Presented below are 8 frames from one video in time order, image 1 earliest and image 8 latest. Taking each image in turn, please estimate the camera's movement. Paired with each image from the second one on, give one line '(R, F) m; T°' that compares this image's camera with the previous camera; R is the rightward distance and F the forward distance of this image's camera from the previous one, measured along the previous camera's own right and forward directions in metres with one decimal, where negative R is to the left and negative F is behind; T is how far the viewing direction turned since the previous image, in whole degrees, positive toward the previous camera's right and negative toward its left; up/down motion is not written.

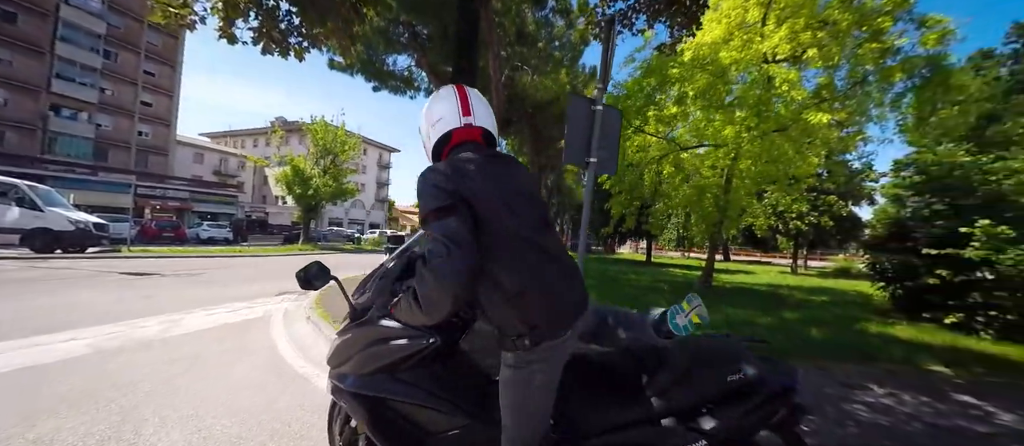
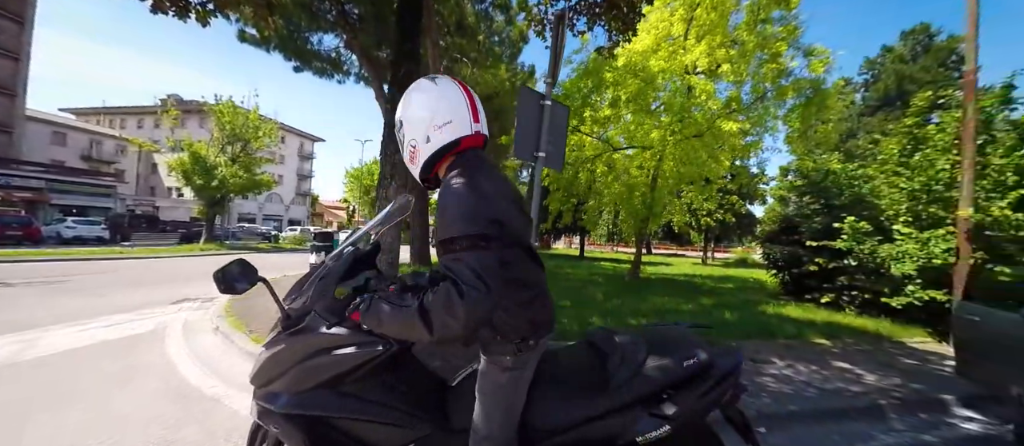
(-0.1, +0.1) m; +11°
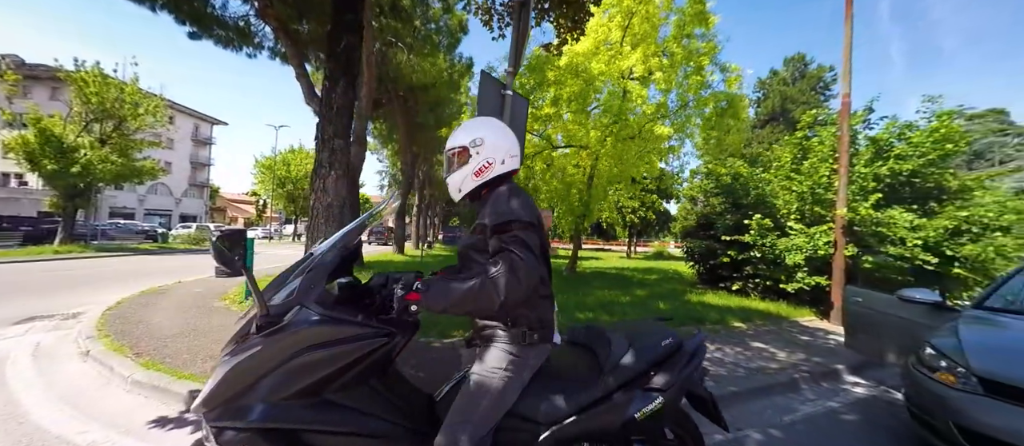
(-0.3, +0.2) m; +11°
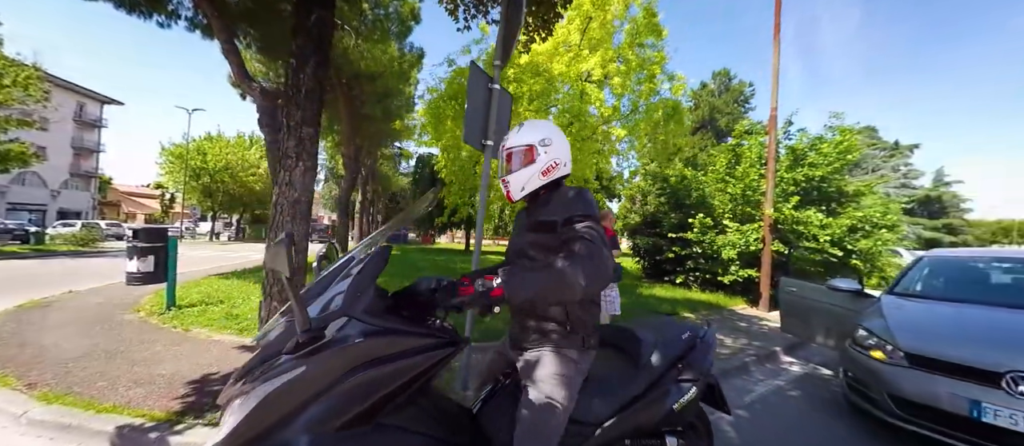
(-0.4, +0.1) m; +9°
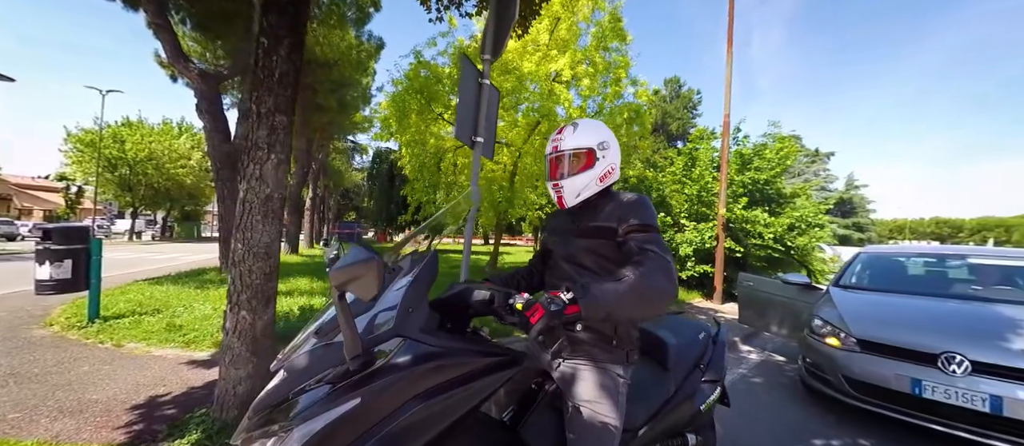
(-0.3, +0.1) m; +7°
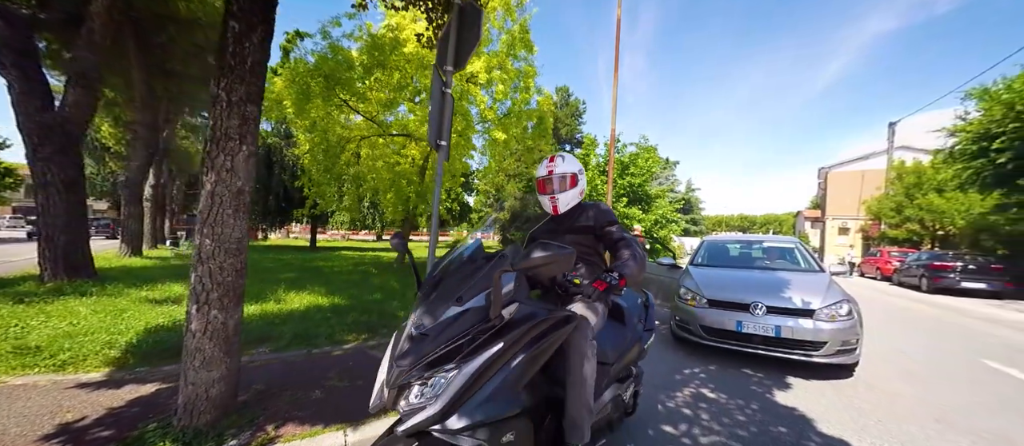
(-0.7, -0.4) m; +18°
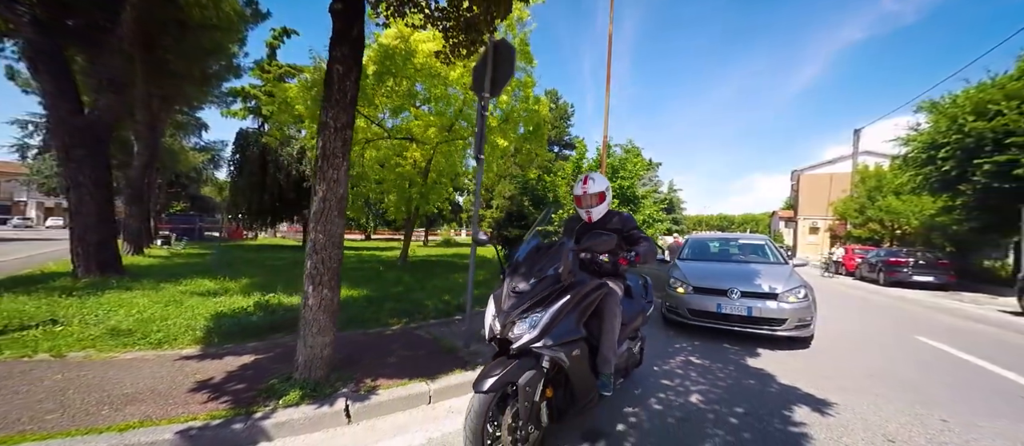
(-0.5, -0.8) m; +3°
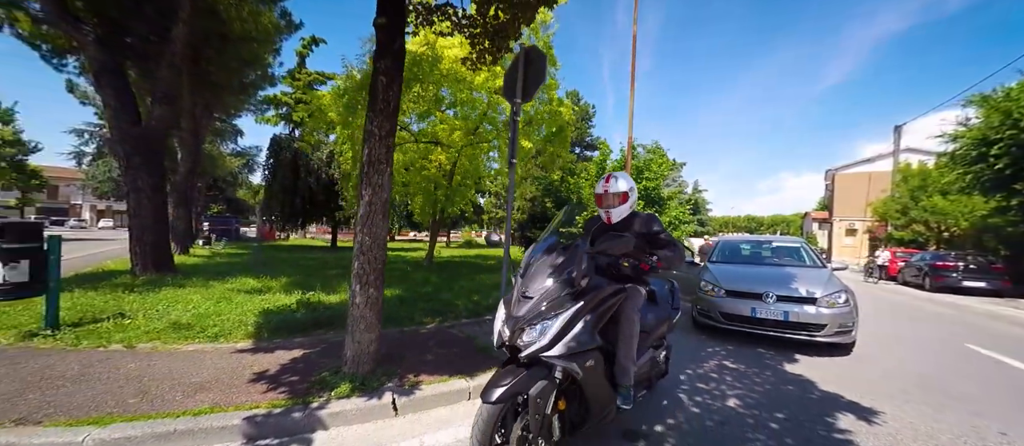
(-0.1, -0.1) m; -3°
